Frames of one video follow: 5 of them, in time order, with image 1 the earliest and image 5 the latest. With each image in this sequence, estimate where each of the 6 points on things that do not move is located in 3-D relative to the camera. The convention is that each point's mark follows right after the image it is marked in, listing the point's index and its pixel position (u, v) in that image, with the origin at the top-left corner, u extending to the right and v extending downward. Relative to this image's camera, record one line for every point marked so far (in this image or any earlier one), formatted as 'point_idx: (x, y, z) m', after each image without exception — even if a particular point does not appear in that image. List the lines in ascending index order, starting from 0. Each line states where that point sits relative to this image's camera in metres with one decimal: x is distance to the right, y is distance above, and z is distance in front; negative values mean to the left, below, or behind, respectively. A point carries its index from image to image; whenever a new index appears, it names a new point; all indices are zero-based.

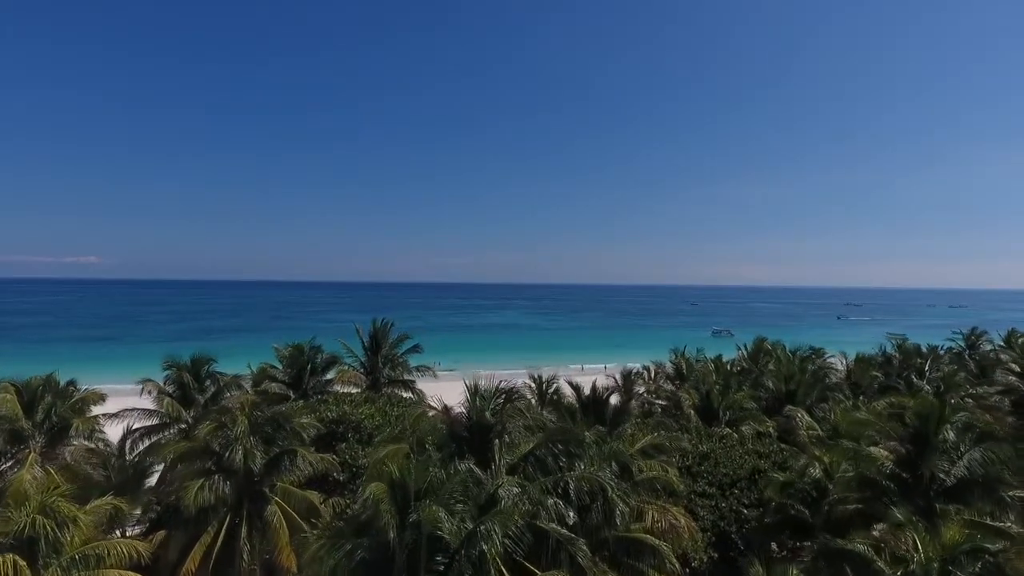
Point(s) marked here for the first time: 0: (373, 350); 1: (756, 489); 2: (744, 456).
0: (-5.5, -2.4, +19.7) m
1: (+6.6, -5.5, +13.6) m
2: (+6.7, -4.9, +14.4) m
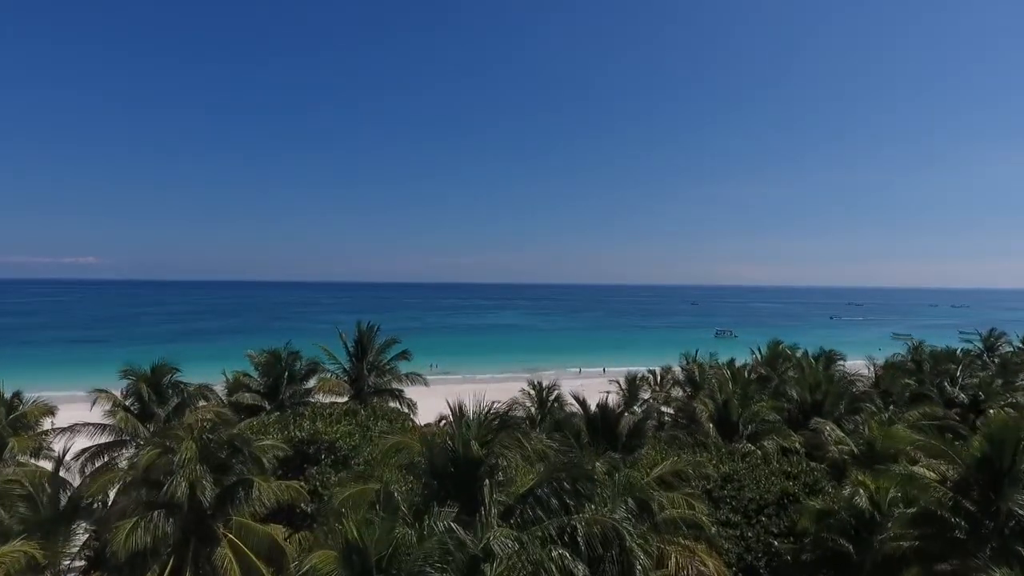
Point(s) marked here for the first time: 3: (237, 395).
0: (-5.6, -2.5, +18.0) m
1: (+6.6, -5.5, +11.9) m
2: (+6.6, -4.9, +12.8) m
3: (-9.0, -3.5, +16.2) m
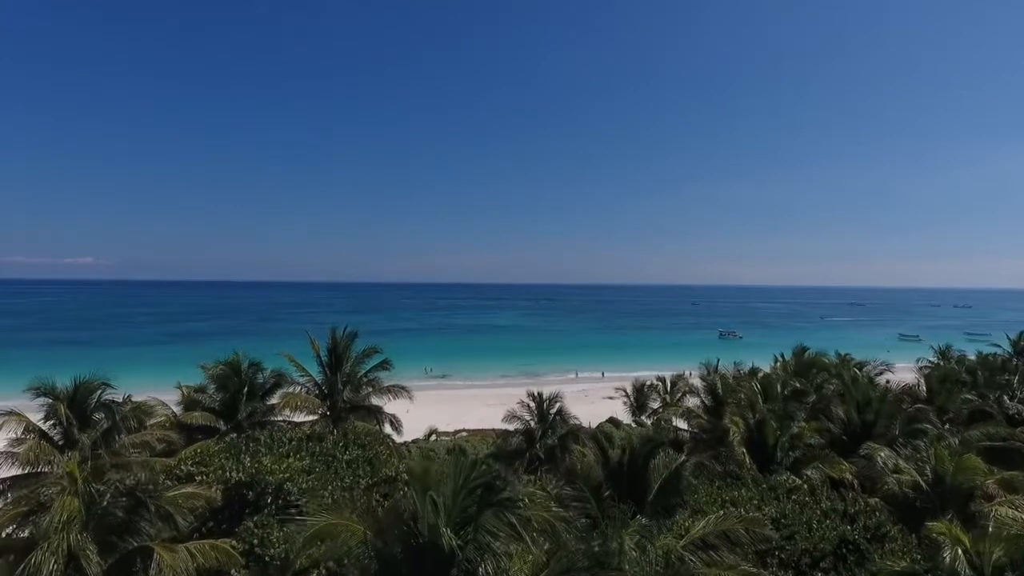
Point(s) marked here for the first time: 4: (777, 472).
0: (-5.7, -2.5, +15.6) m
1: (+6.5, -5.5, +9.5) m
2: (+6.6, -4.9, +10.4) m
3: (-9.0, -3.6, +13.8) m
4: (+6.6, -4.6, +12.4) m
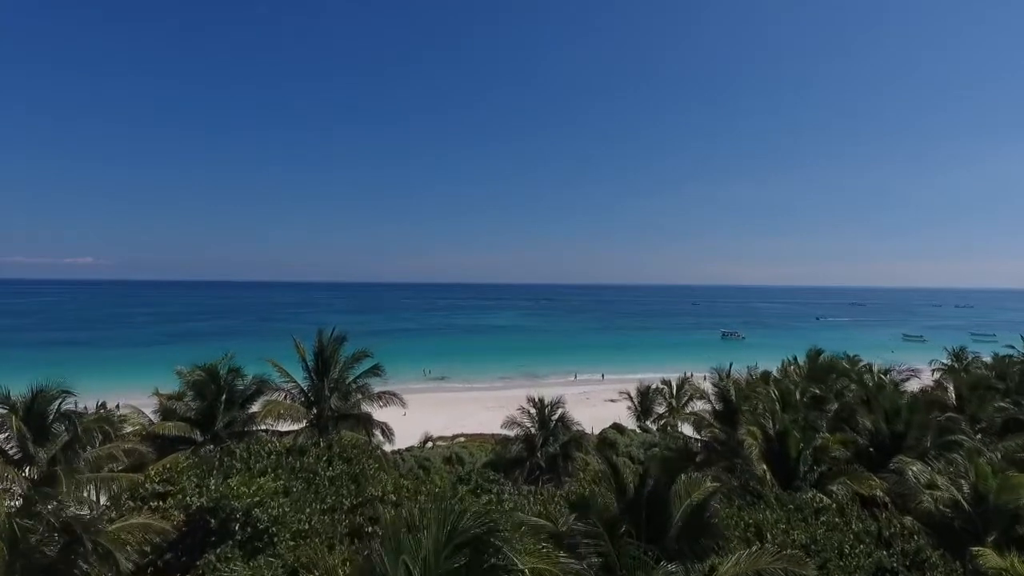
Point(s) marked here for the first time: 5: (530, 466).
0: (-5.7, -2.5, +14.6) m
1: (+6.5, -5.5, +8.5) m
2: (+6.5, -4.9, +9.3) m
3: (-9.1, -3.6, +12.8) m
4: (+6.6, -4.6, +11.3) m
5: (+0.7, -6.8, +19.1) m
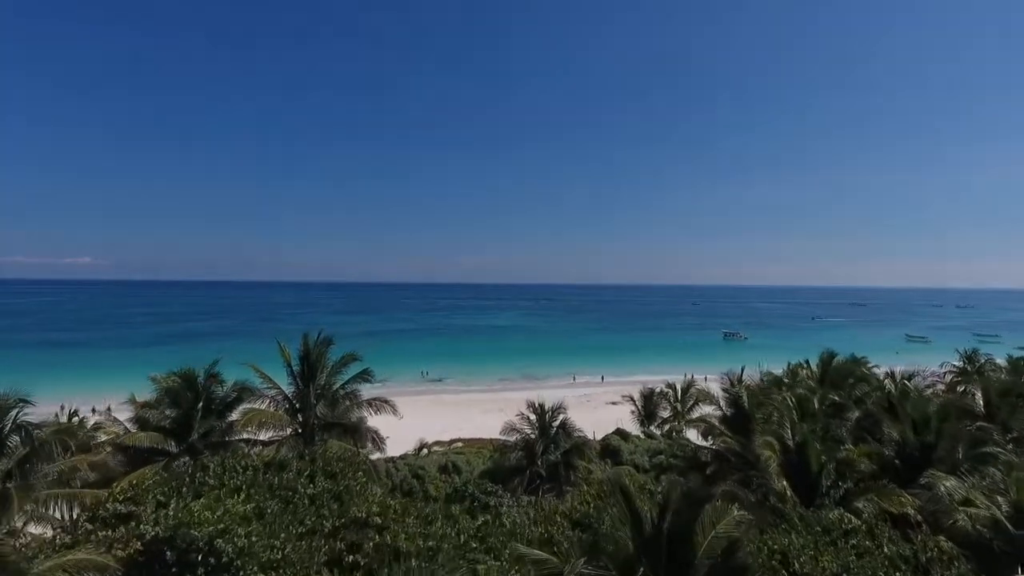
0: (-5.7, -2.5, +13.7) m
1: (+6.4, -5.5, +7.6) m
2: (+6.5, -4.9, +8.4) m
3: (-9.1, -3.6, +11.8) m
4: (+6.5, -4.6, +10.4) m
5: (+0.7, -6.8, +18.1) m
